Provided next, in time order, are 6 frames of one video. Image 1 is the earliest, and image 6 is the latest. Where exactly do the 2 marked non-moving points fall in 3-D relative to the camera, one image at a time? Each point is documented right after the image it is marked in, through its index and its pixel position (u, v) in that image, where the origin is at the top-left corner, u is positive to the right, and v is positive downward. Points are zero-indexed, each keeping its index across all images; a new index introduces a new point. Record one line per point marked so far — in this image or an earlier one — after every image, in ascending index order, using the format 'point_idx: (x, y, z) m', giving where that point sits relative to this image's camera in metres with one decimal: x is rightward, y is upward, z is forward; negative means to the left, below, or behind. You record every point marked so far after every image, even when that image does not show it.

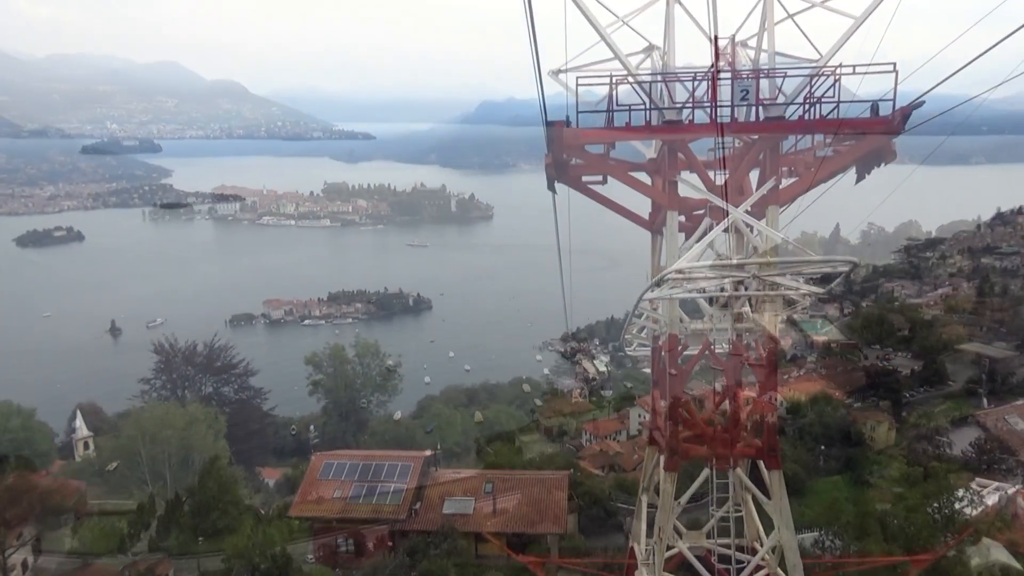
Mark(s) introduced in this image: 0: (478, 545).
0: (-0.4, -2.8, +8.1) m
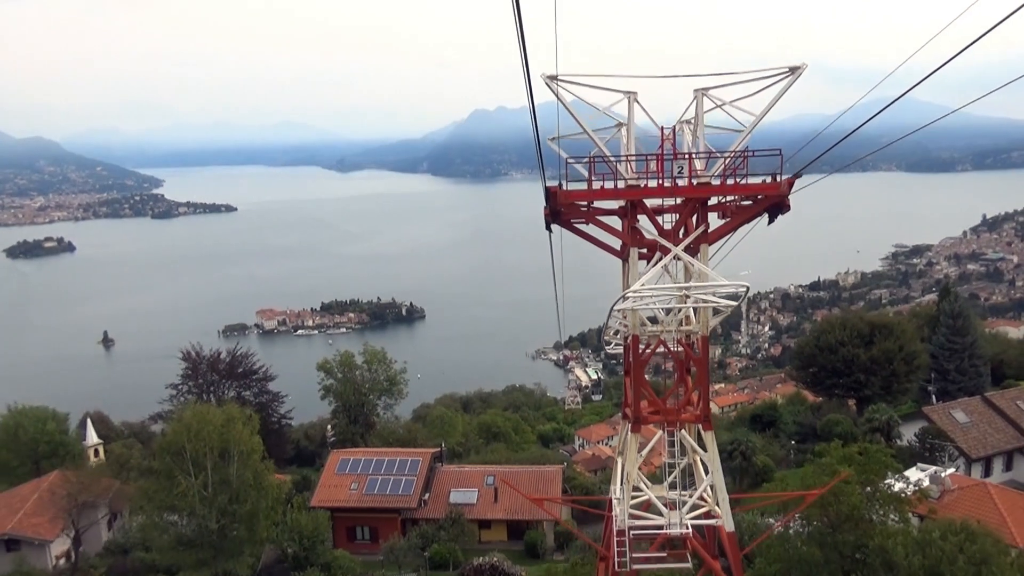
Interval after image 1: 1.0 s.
0: (-0.4, -2.9, +9.0) m
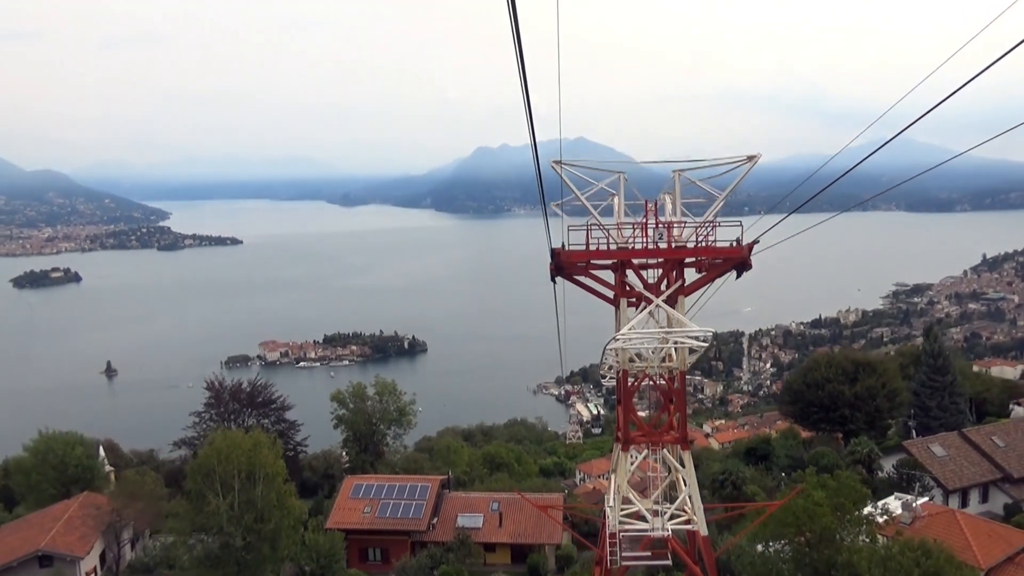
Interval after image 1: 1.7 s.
0: (-0.3, -3.4, +9.5) m
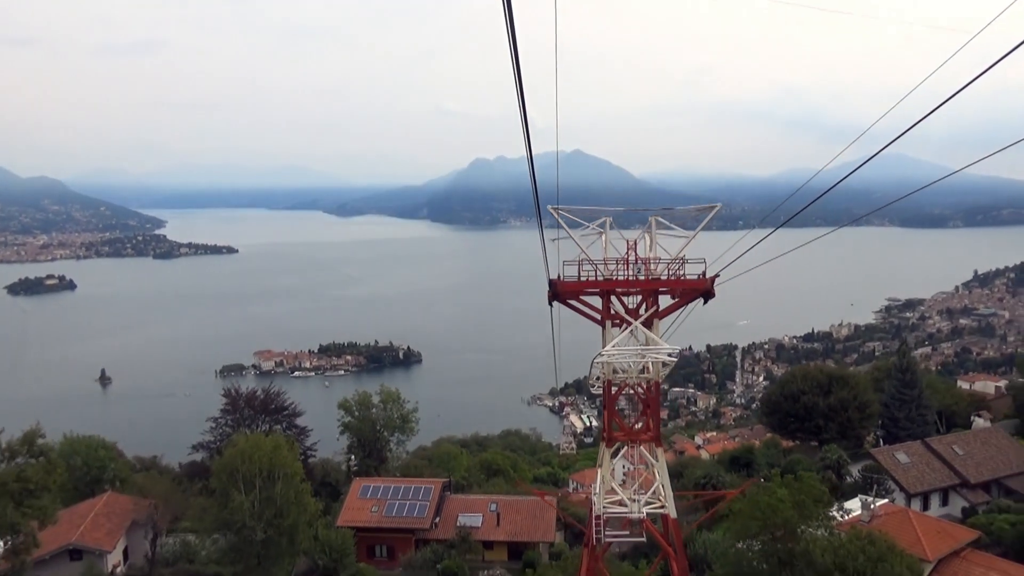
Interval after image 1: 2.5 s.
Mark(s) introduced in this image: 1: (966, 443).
0: (-0.4, -3.6, +10.3) m
1: (+6.5, -2.2, +10.9) m
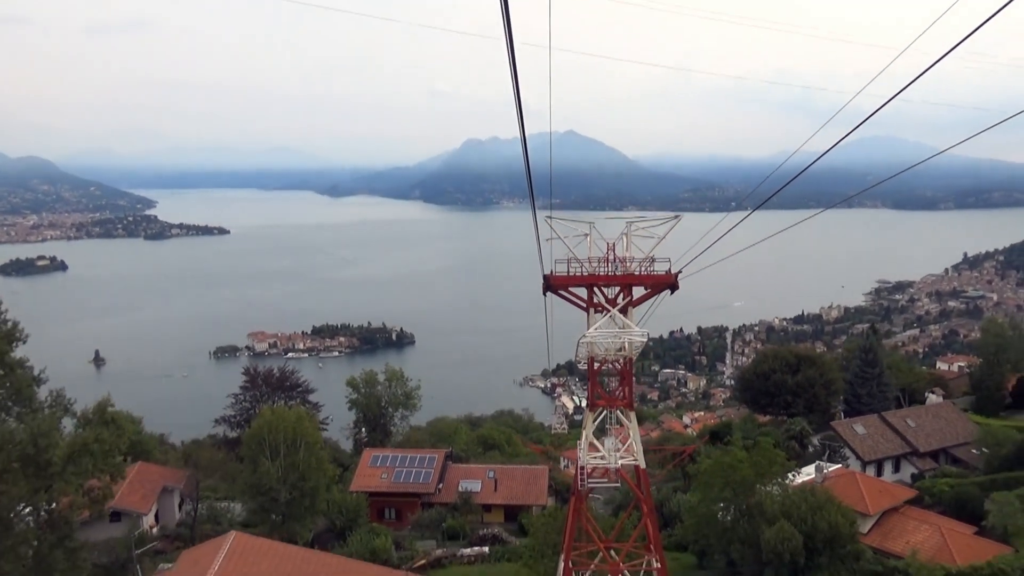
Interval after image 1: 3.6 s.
0: (-0.4, -3.4, +11.4) m
1: (+6.4, -2.0, +12.0) m
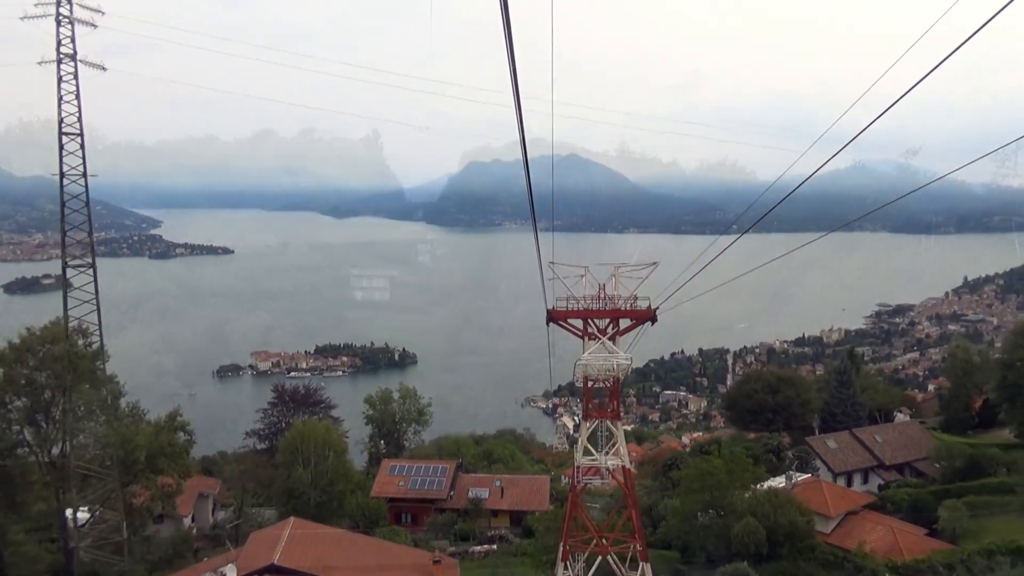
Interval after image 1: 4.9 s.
0: (-0.3, -3.9, +12.6) m
1: (+6.5, -2.5, +13.3) m
